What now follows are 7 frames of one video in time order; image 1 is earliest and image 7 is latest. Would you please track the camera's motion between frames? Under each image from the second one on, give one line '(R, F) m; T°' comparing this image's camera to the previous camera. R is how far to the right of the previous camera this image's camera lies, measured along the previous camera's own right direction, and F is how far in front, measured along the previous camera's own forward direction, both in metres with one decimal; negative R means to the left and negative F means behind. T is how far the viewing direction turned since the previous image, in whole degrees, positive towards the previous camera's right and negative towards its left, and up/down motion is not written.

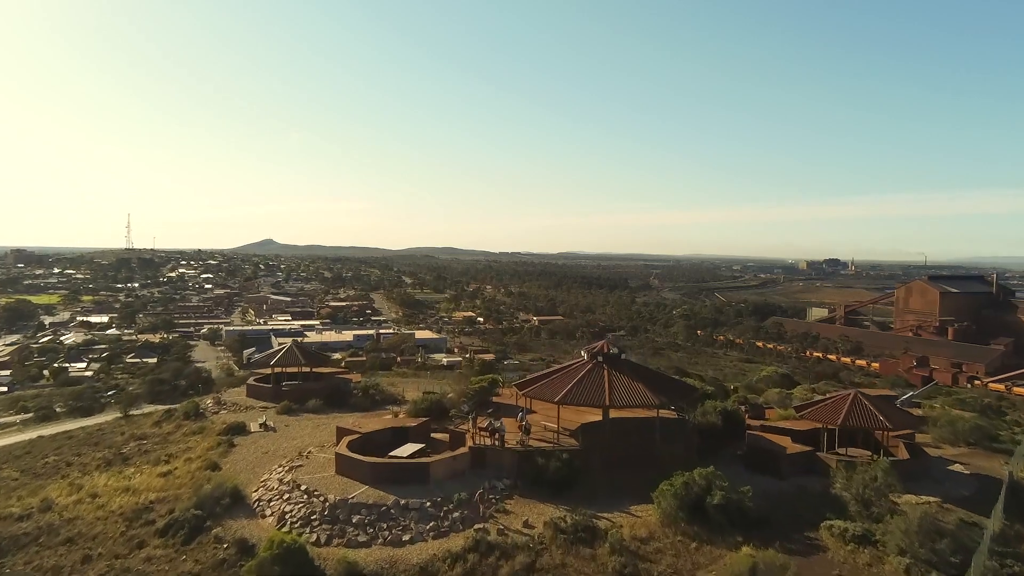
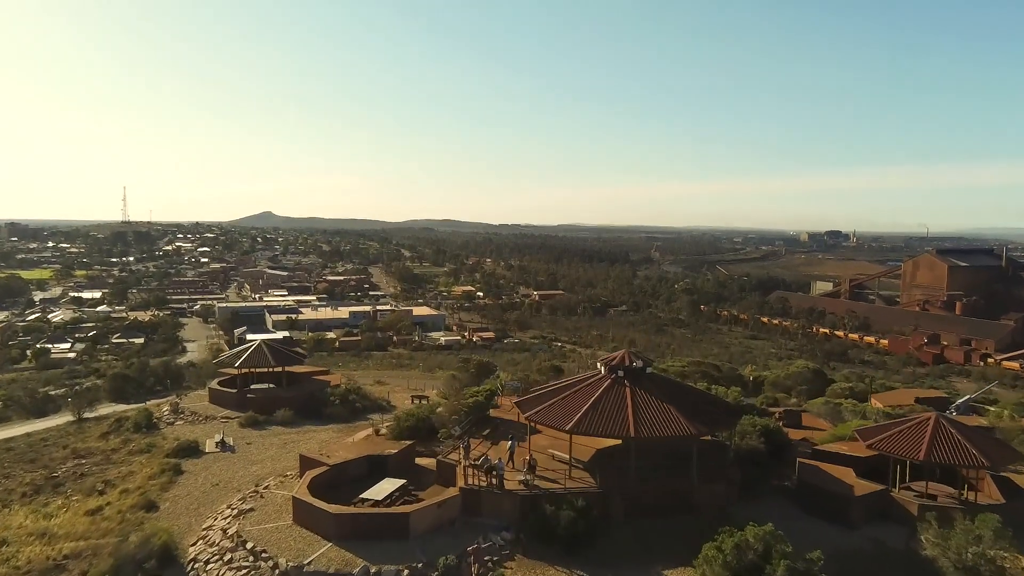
(0.0, +3.6) m; 0°
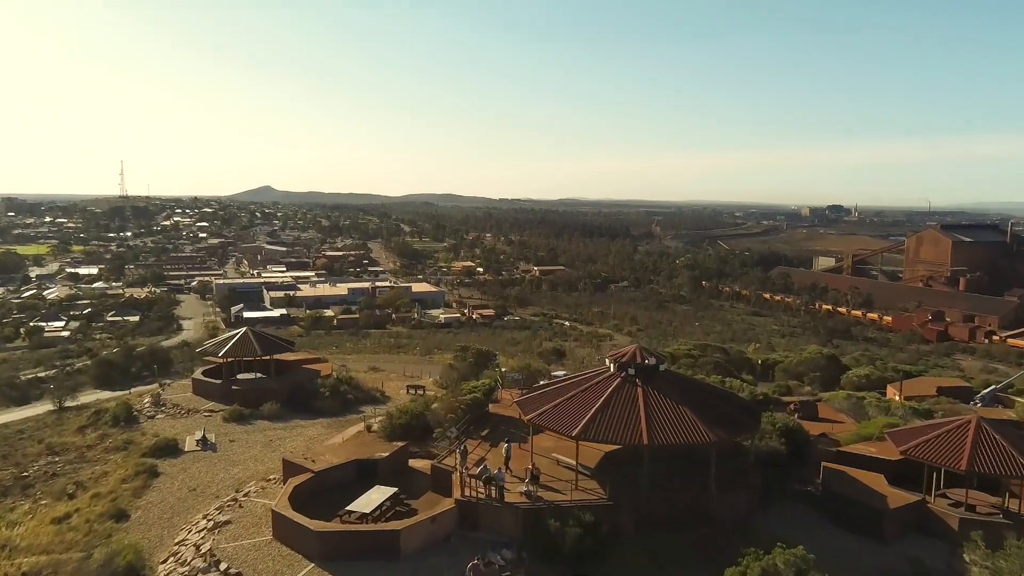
(0.0, +1.4) m; 0°
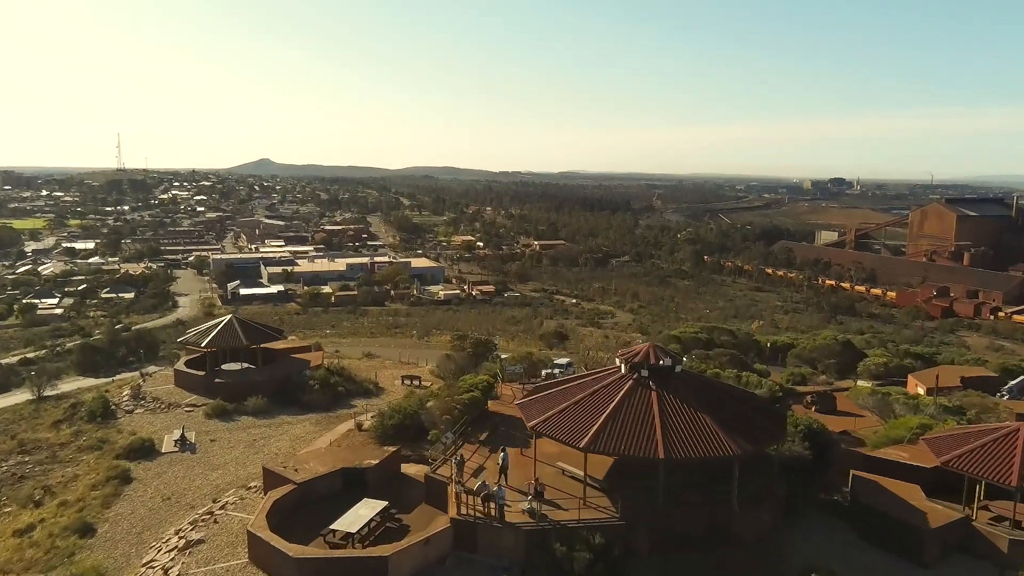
(0.0, +1.4) m; 0°
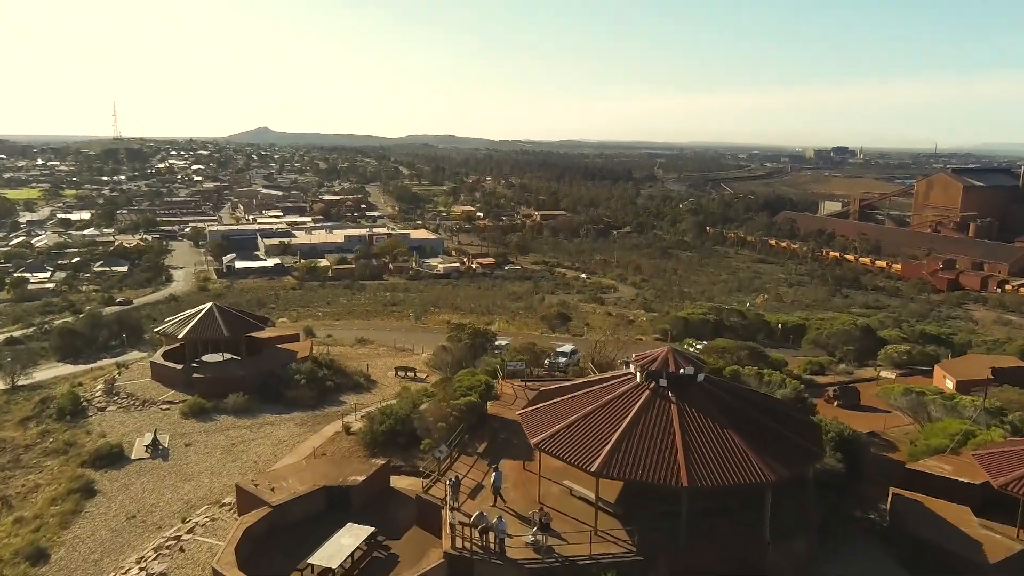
(0.0, +1.5) m; 0°
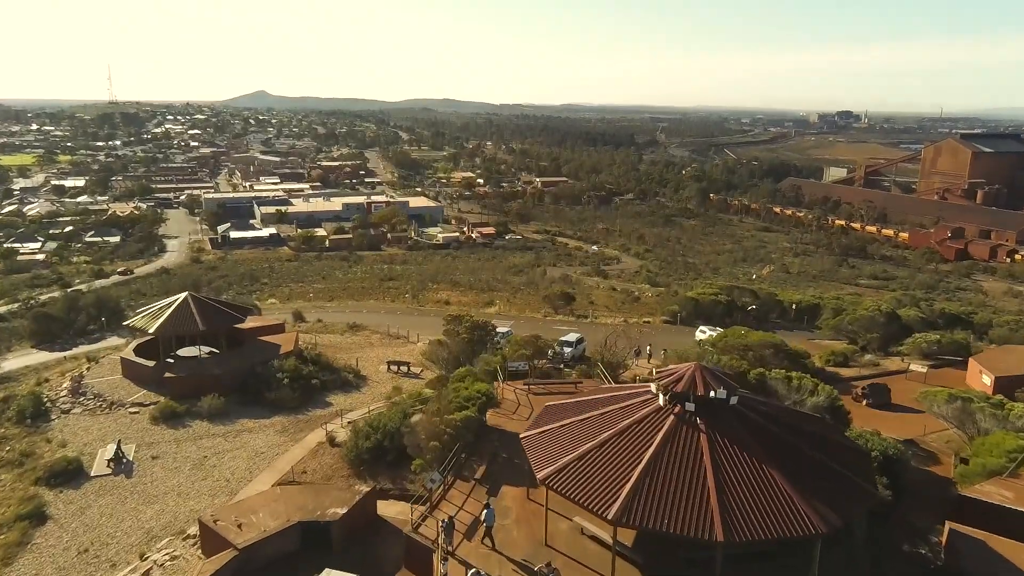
(0.0, +1.7) m; 0°
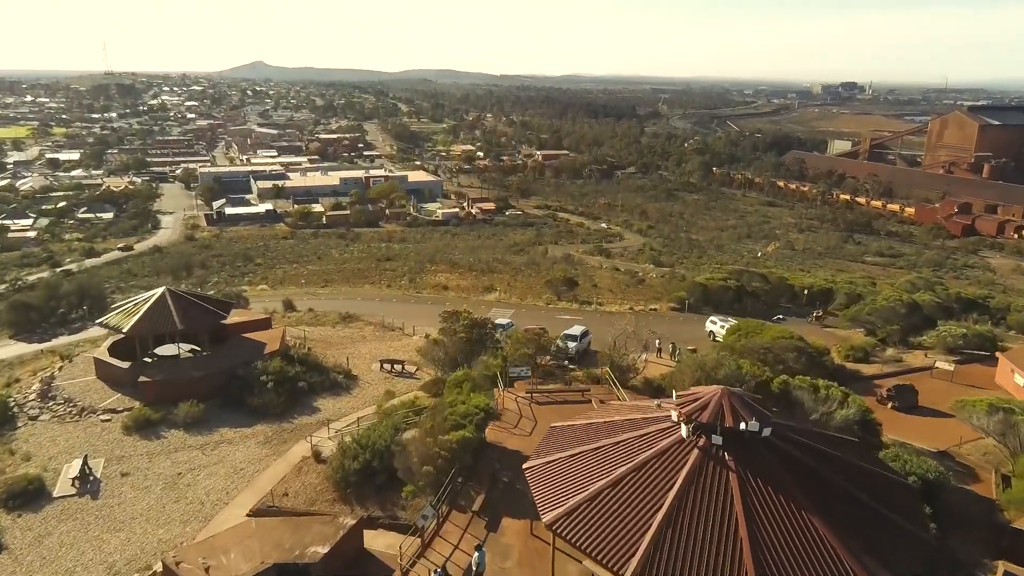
(0.0, +1.3) m; 0°
